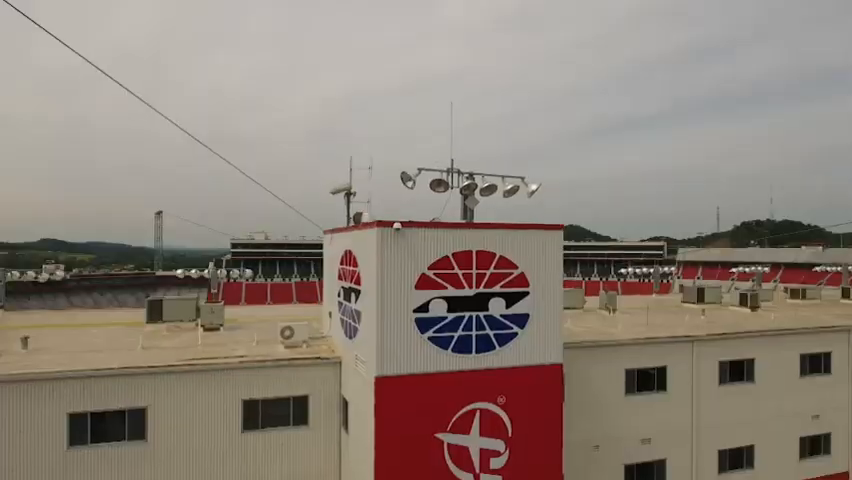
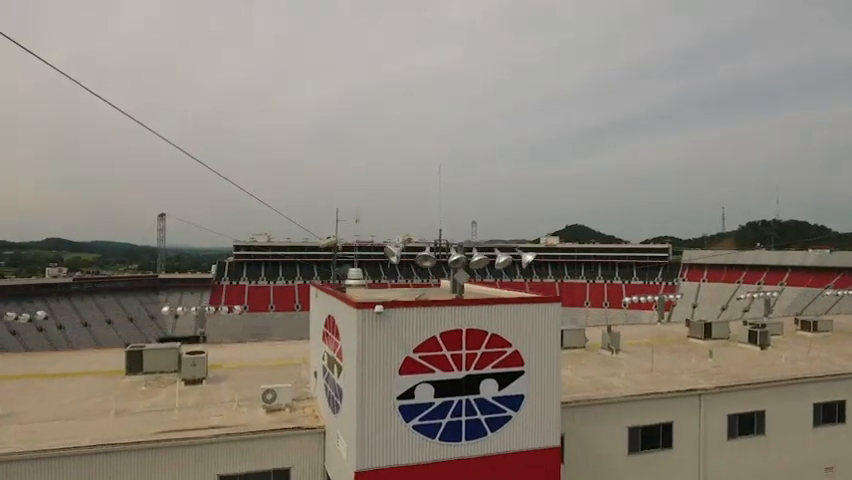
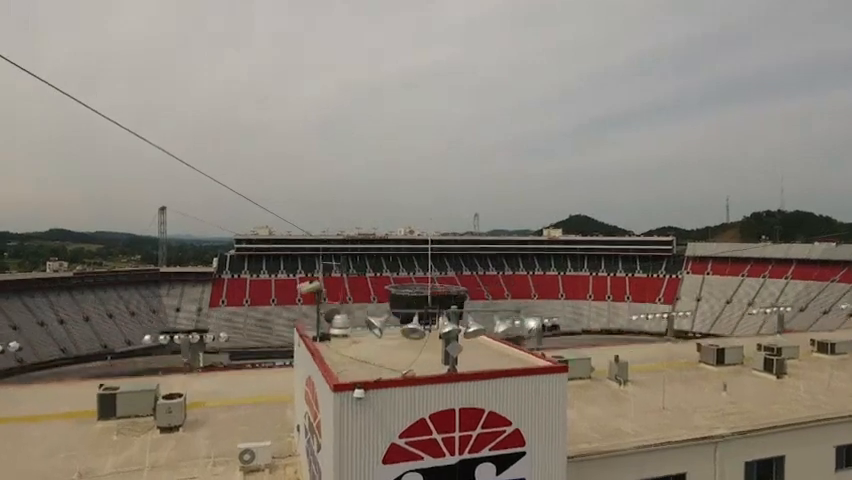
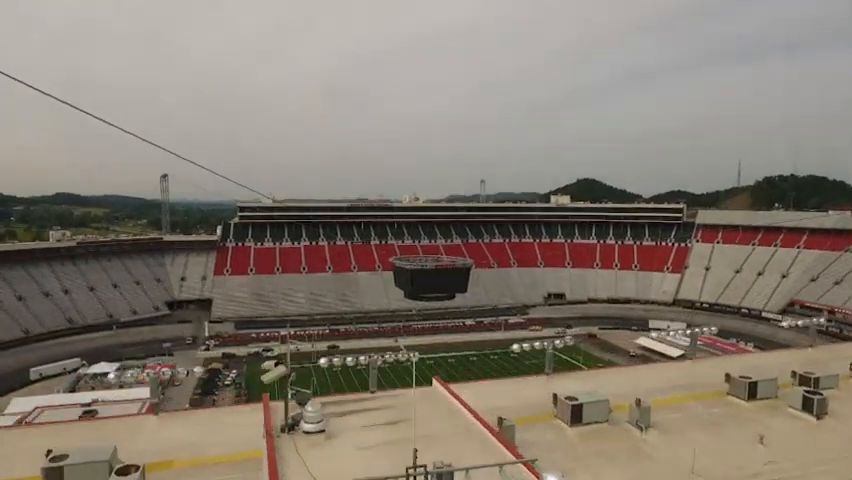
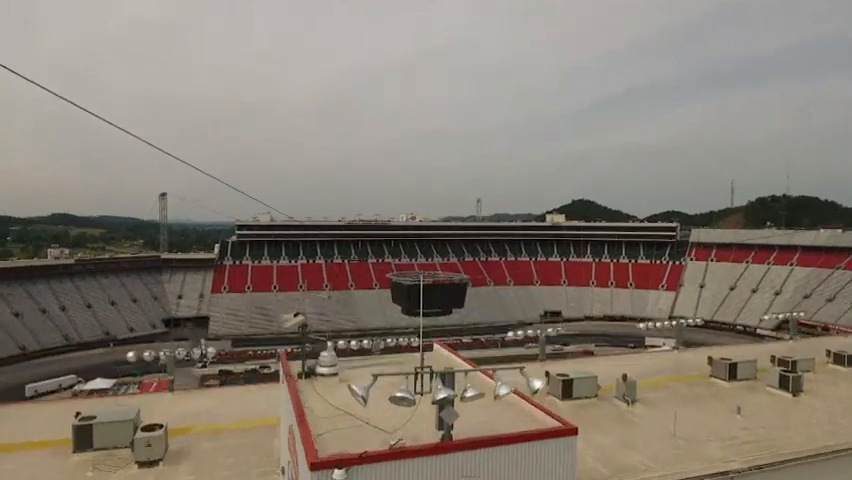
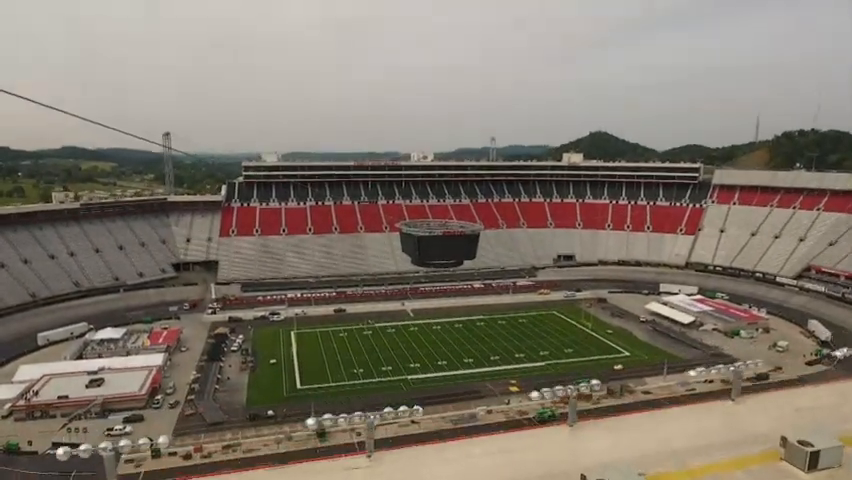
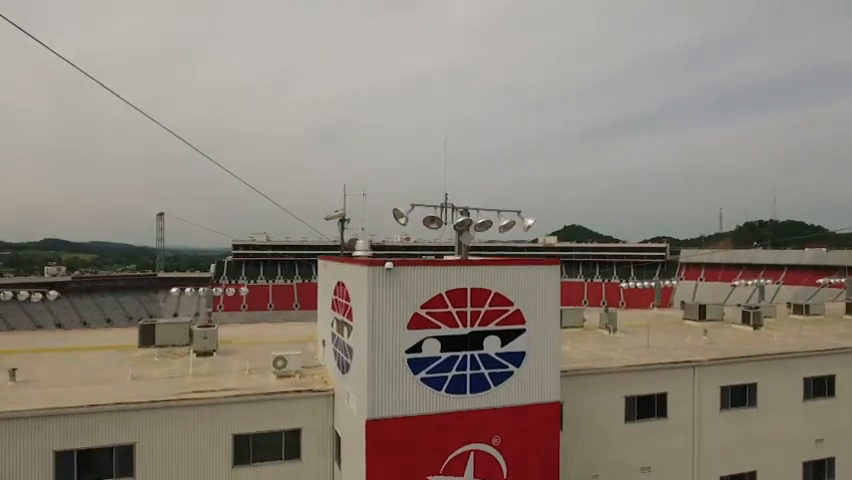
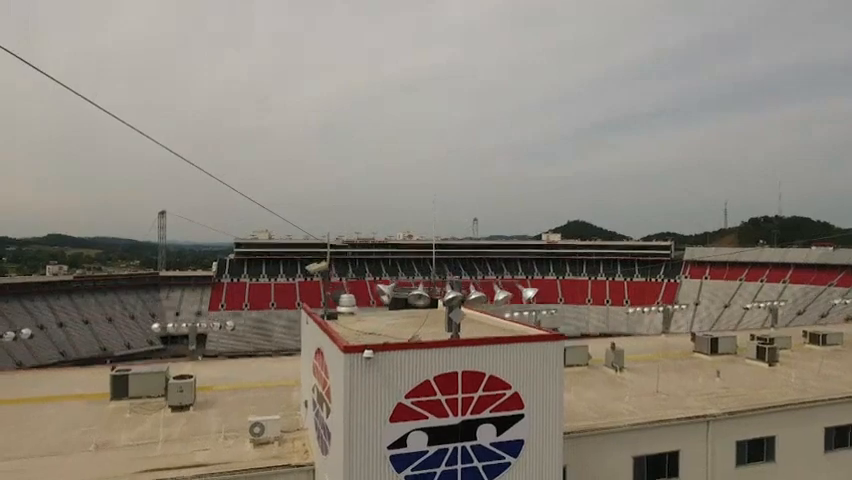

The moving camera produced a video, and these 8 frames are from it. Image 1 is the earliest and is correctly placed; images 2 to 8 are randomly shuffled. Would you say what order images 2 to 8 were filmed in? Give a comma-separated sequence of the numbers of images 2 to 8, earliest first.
7, 2, 8, 3, 5, 4, 6
